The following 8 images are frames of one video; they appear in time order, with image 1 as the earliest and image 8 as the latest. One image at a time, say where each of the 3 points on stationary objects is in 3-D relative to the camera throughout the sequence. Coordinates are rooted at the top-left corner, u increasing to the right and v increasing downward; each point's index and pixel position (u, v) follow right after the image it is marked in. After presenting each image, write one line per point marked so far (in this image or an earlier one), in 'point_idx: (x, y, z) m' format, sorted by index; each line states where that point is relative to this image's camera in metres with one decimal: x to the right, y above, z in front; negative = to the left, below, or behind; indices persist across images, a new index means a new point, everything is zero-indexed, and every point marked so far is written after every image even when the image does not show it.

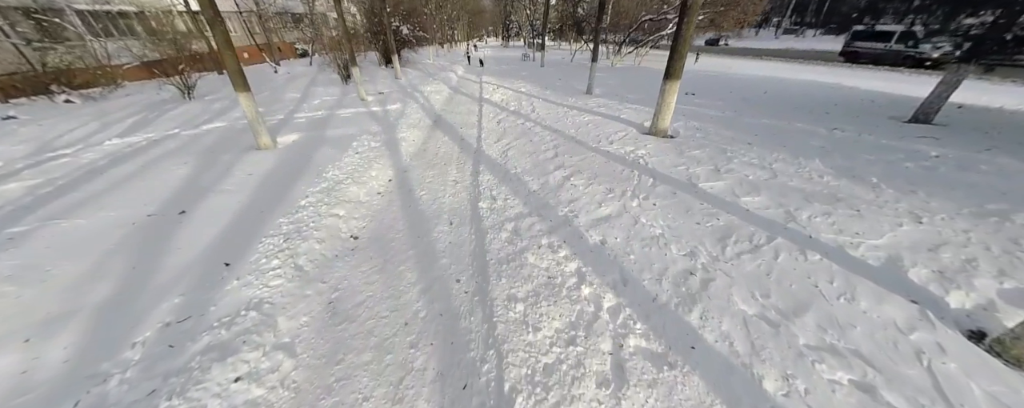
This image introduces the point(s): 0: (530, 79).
0: (+0.7, +6.0, +12.7) m
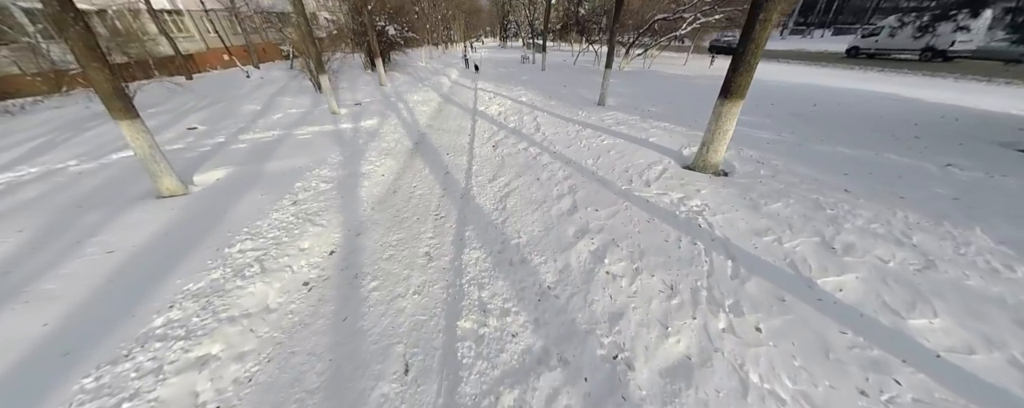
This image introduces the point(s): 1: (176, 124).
0: (+0.7, +5.1, +11.4) m
1: (-7.9, +1.8, +6.2) m
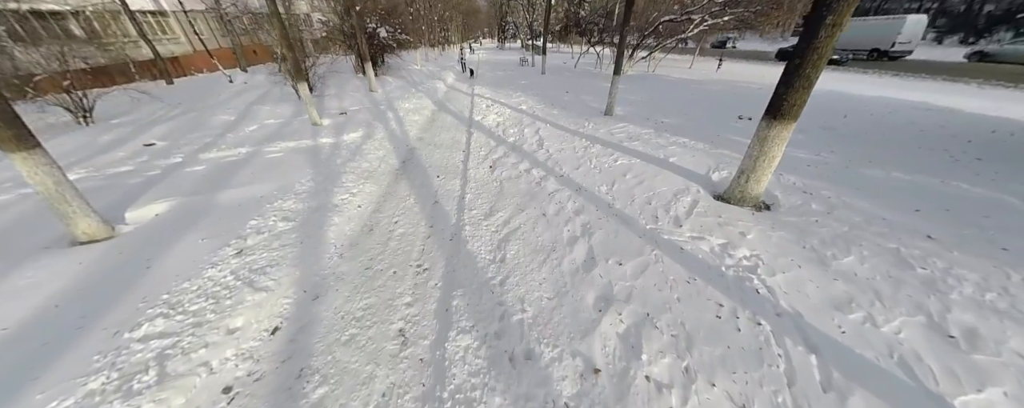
0: (+0.7, +4.6, +10.7) m
1: (-7.9, +1.3, +5.5) m
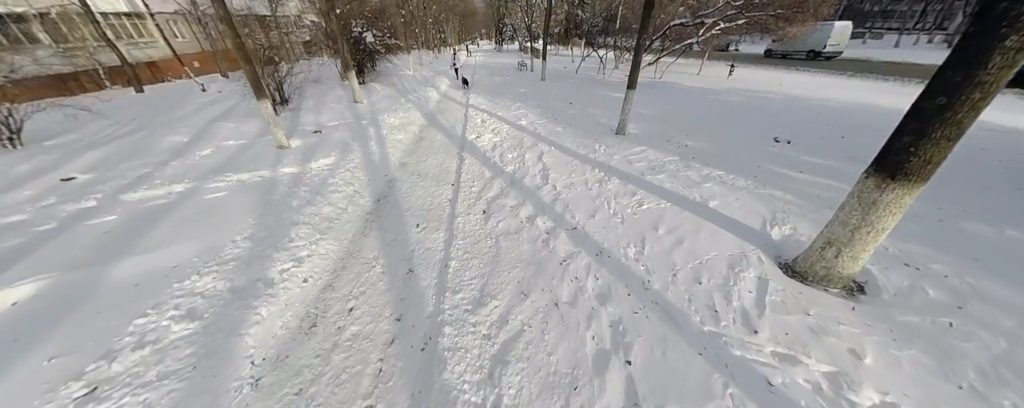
0: (+0.6, +3.8, +9.8) m
1: (-7.9, +0.6, +4.6) m
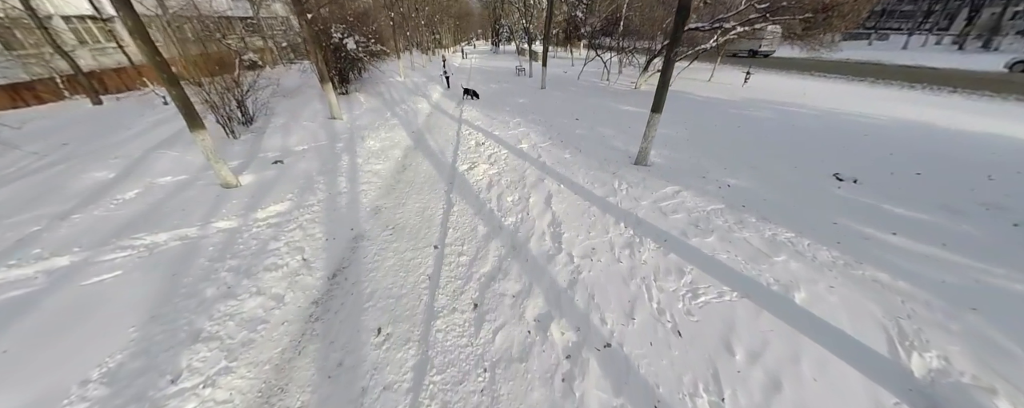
0: (+0.6, +2.9, +8.7) m
1: (-7.9, -0.4, +3.5) m
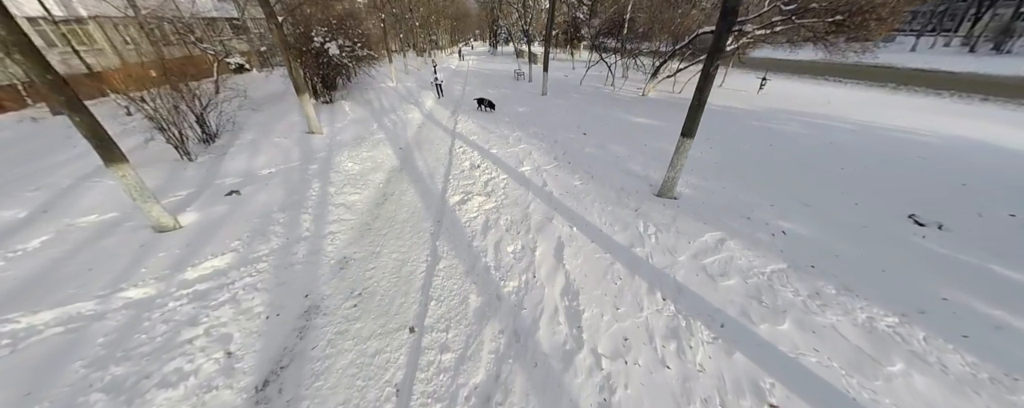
0: (+0.6, +2.2, +7.9) m
1: (-7.9, -1.0, +2.5) m
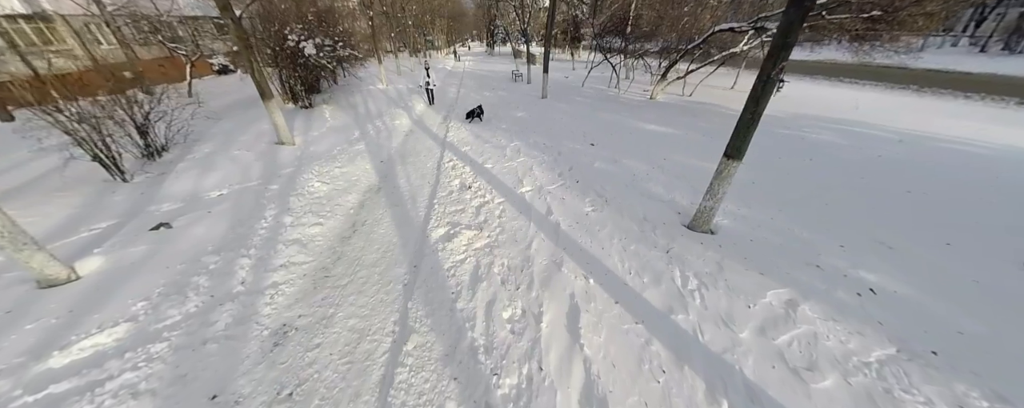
0: (+0.5, +1.7, +7.0) m
1: (-7.9, -1.6, +1.6) m
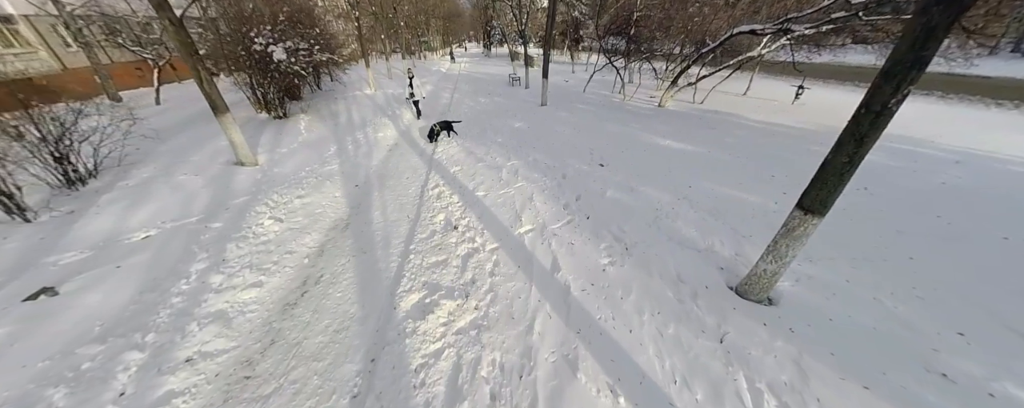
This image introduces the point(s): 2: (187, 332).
0: (+0.5, +1.1, +6.1) m
1: (-7.9, -2.2, +0.7) m
2: (-3.1, -1.2, +2.6) m
